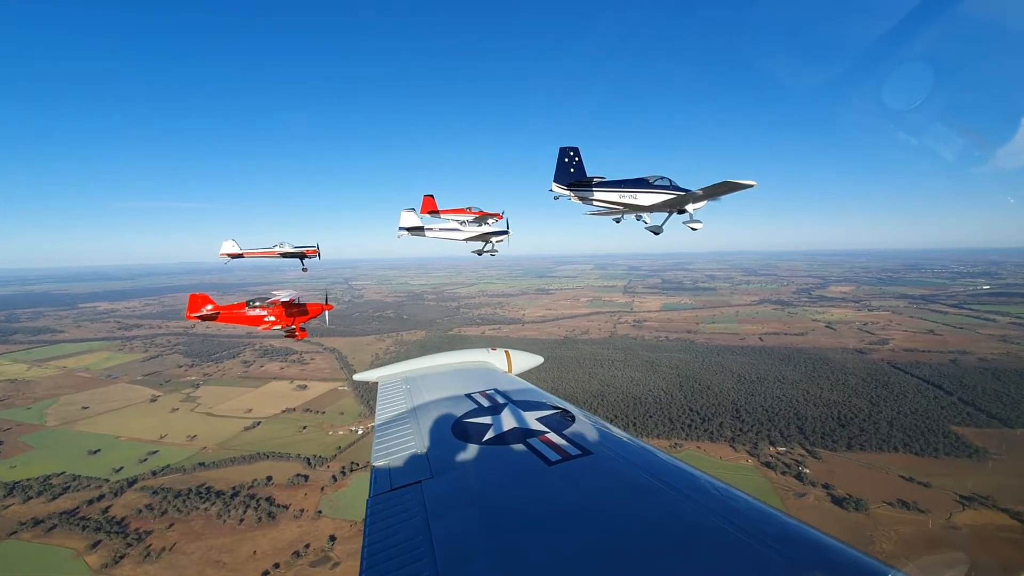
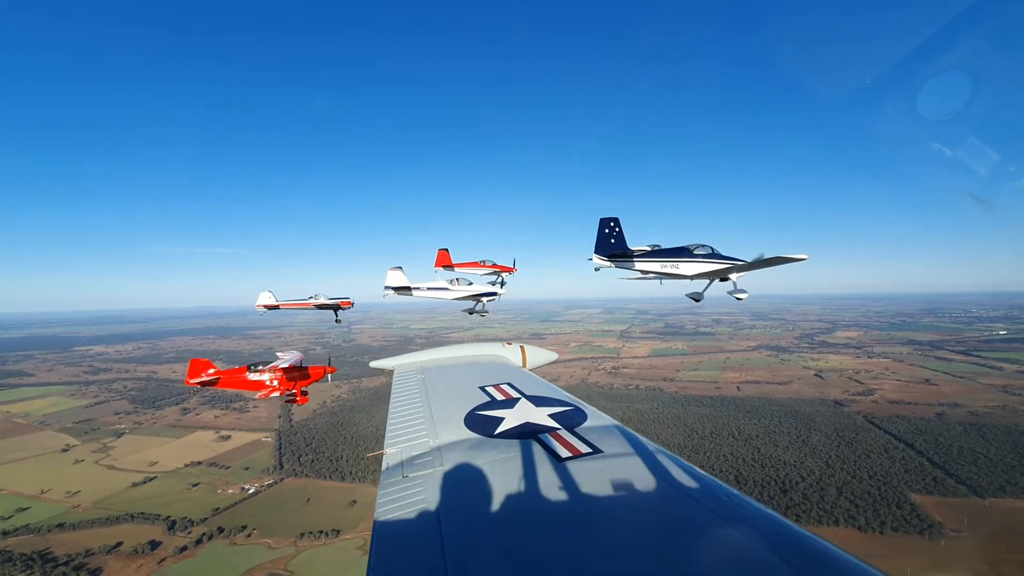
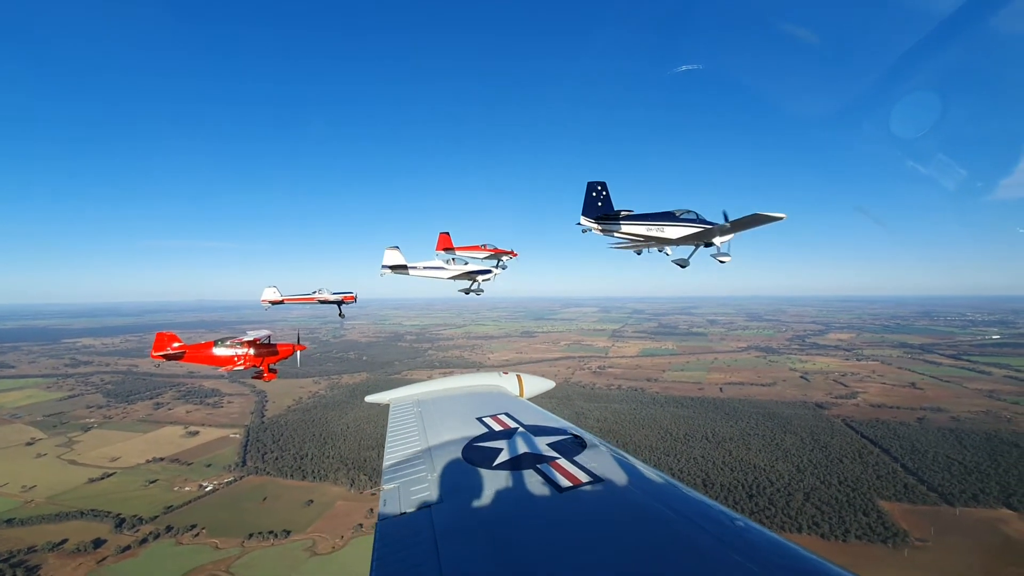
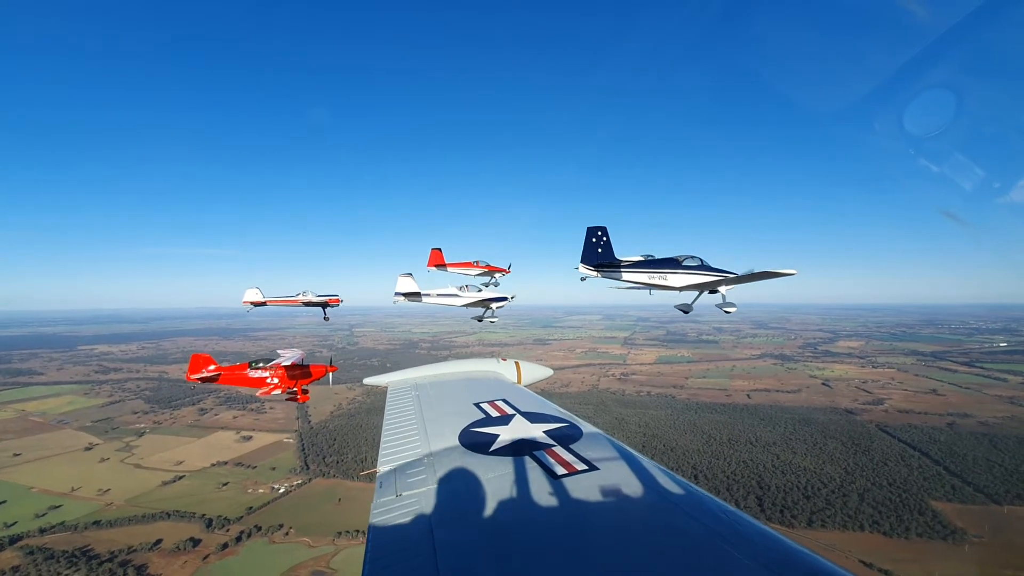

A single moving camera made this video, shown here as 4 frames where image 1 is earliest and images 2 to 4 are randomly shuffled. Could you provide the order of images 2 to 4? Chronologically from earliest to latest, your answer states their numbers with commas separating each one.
4, 2, 3
